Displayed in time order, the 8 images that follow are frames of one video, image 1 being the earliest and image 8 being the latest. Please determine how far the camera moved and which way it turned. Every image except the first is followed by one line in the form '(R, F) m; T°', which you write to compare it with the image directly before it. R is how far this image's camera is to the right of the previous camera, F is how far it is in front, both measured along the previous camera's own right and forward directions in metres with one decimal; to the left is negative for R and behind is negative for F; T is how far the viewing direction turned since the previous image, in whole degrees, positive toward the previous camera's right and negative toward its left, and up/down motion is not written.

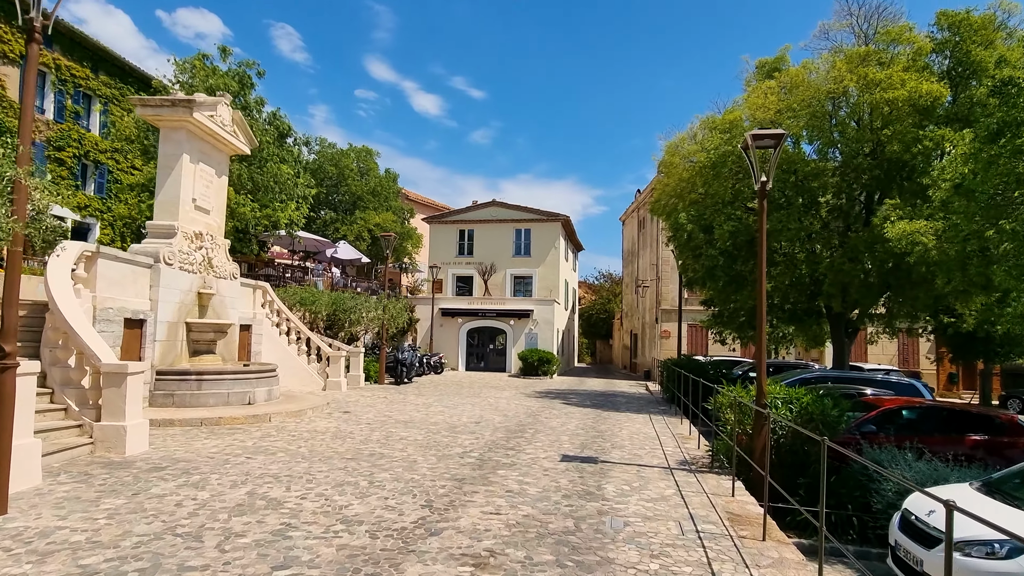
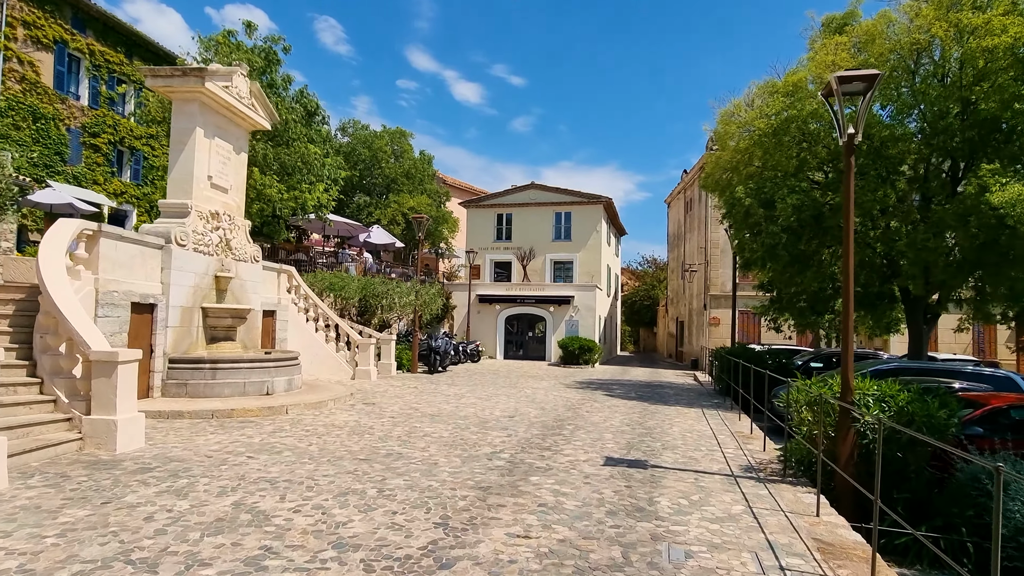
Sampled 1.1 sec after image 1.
(+0.1, +1.1) m; -4°
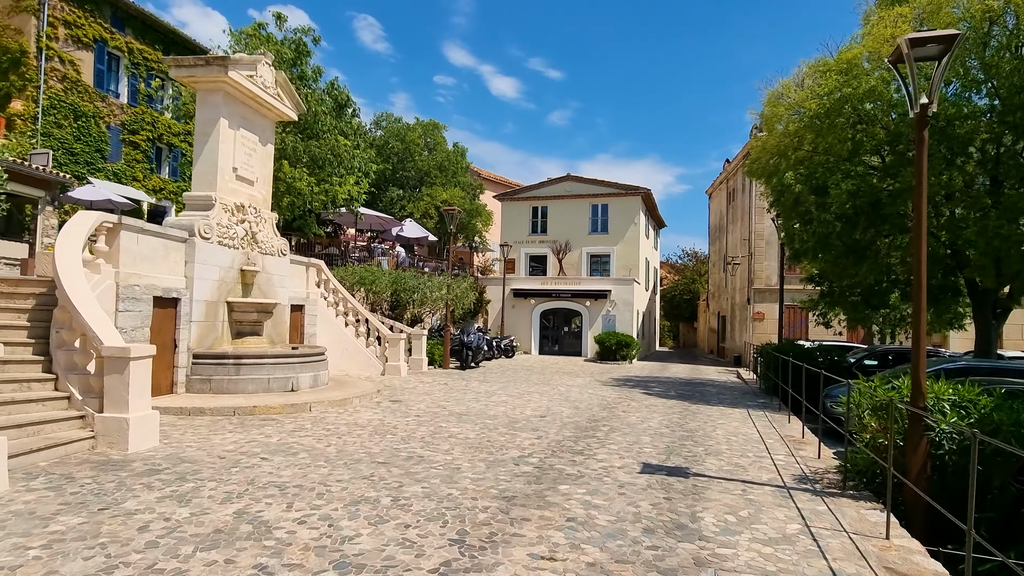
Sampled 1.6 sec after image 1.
(+0.1, +0.5) m; -3°
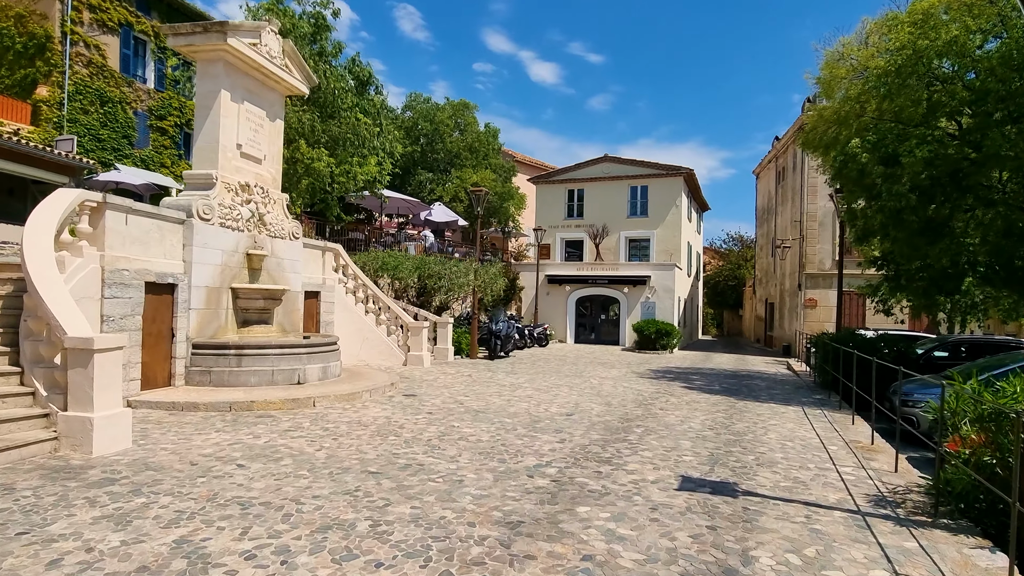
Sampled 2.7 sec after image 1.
(+0.3, +1.0) m; -4°
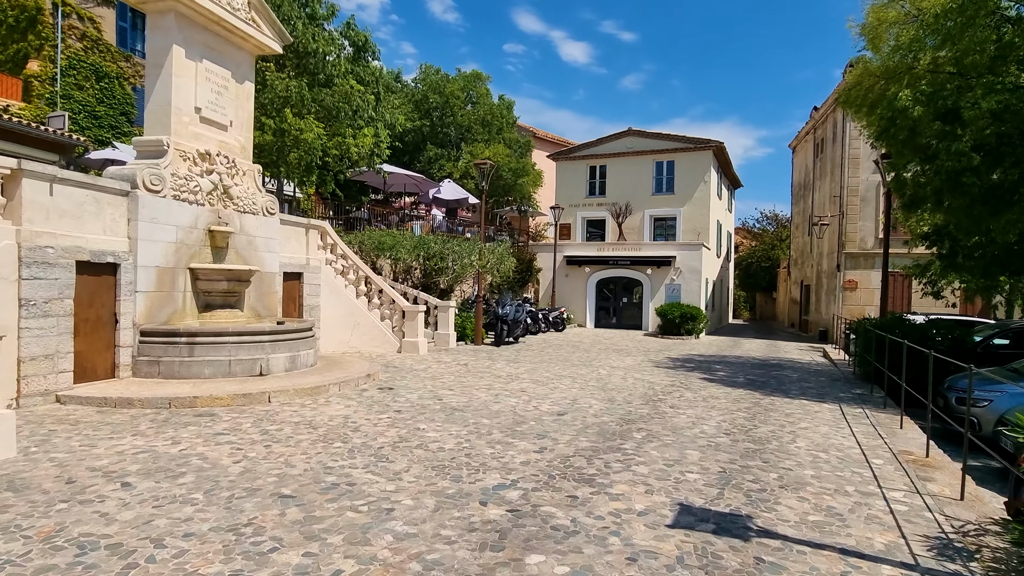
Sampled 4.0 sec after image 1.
(+0.6, +1.3) m; -3°
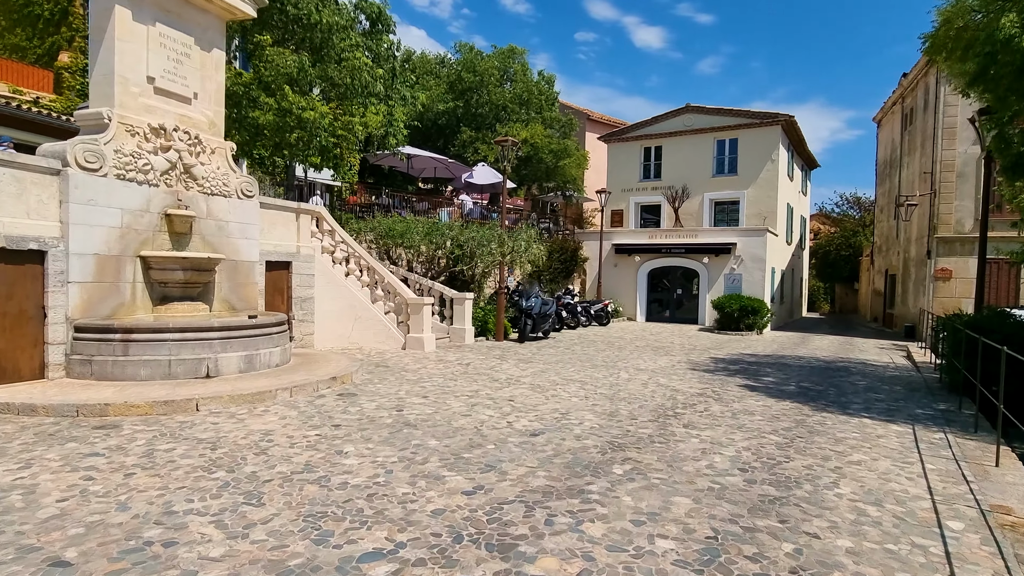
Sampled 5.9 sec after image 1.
(+1.1, +1.6) m; -7°
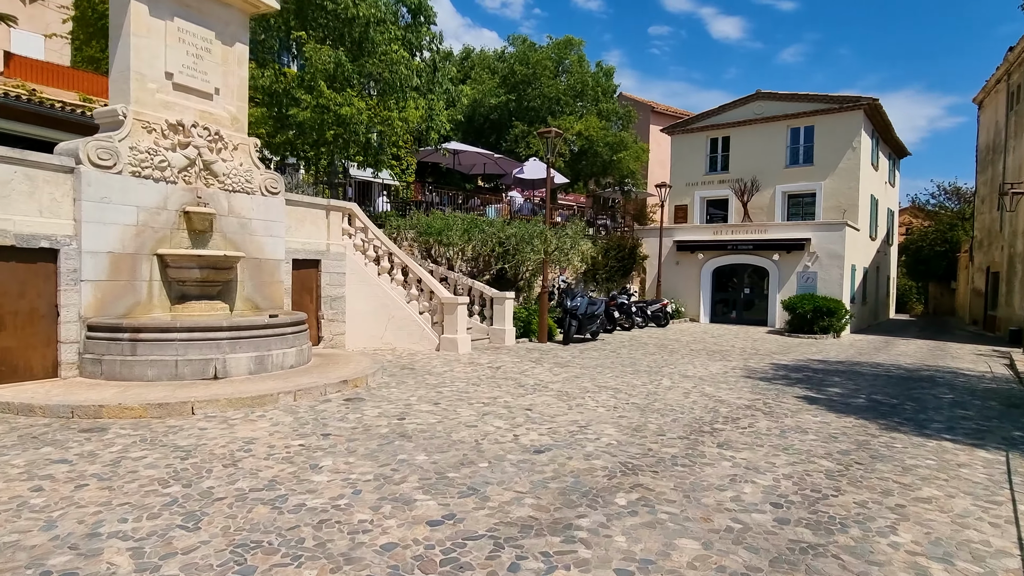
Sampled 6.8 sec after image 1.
(+0.6, +0.7) m; -7°
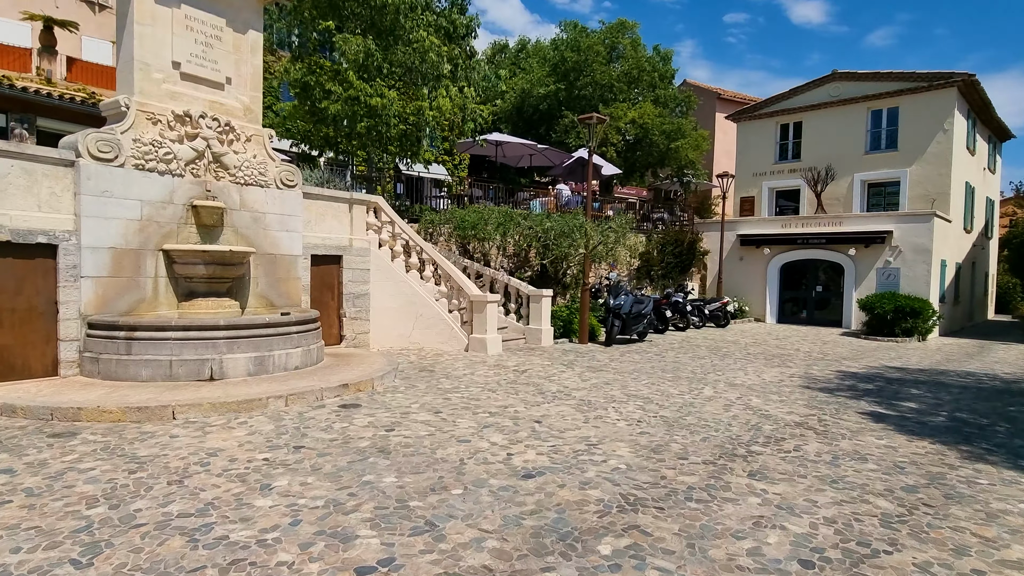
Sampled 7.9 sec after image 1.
(+0.6, +0.8) m; -6°
